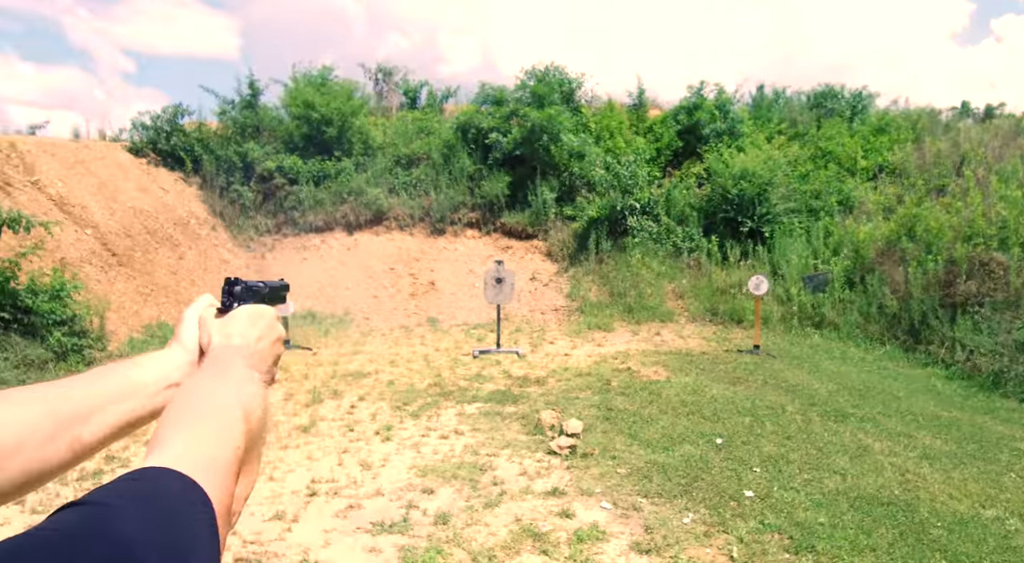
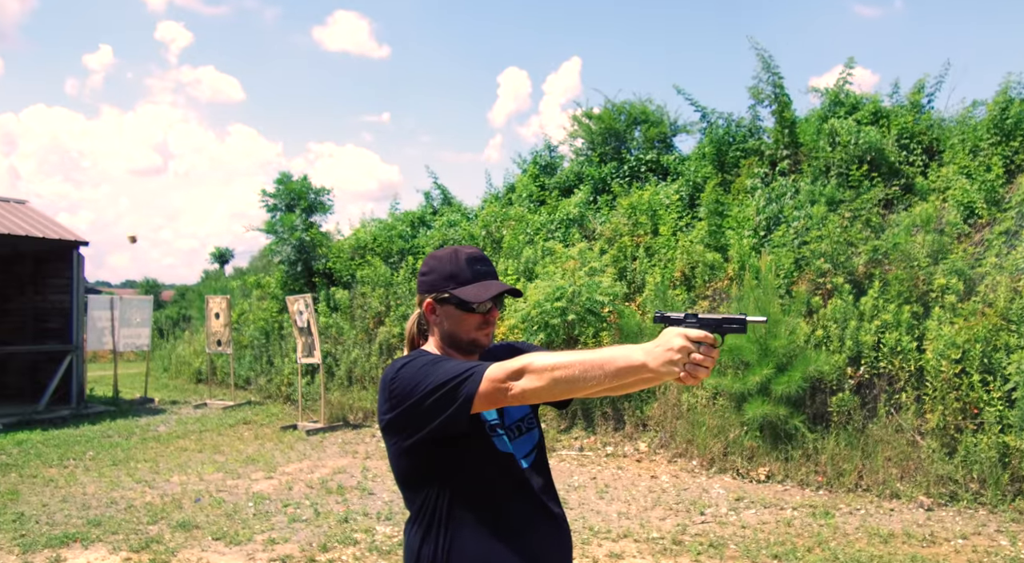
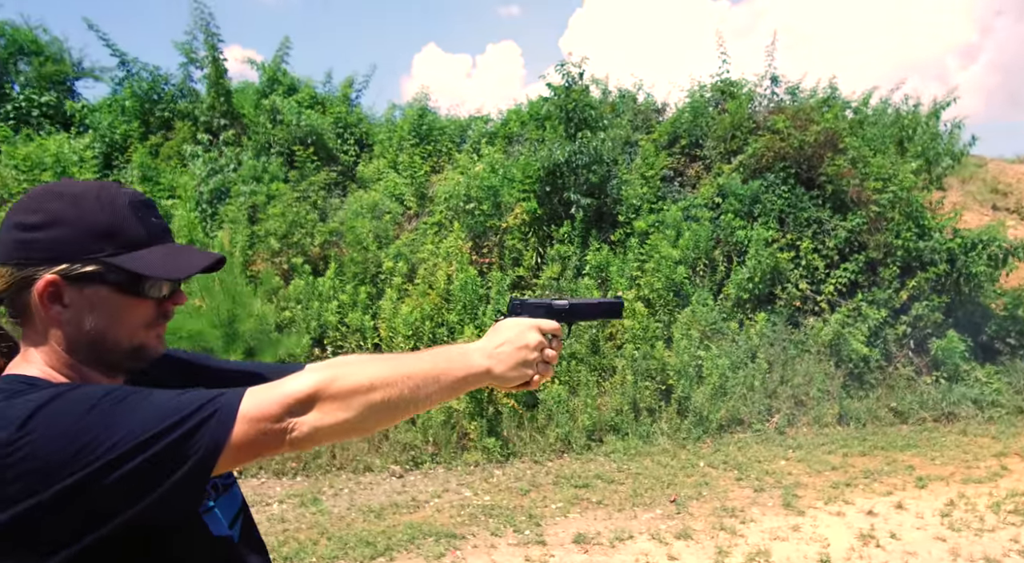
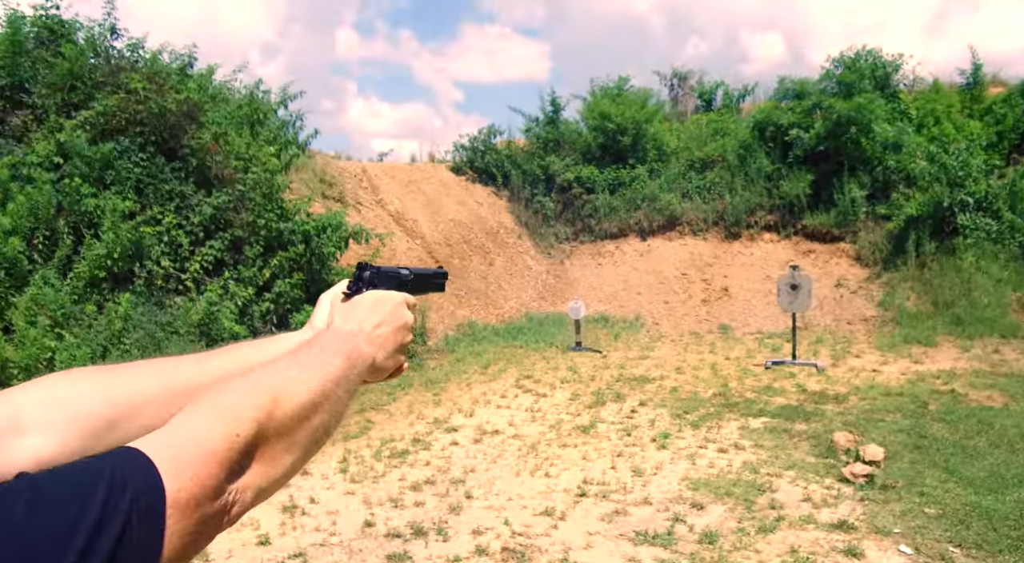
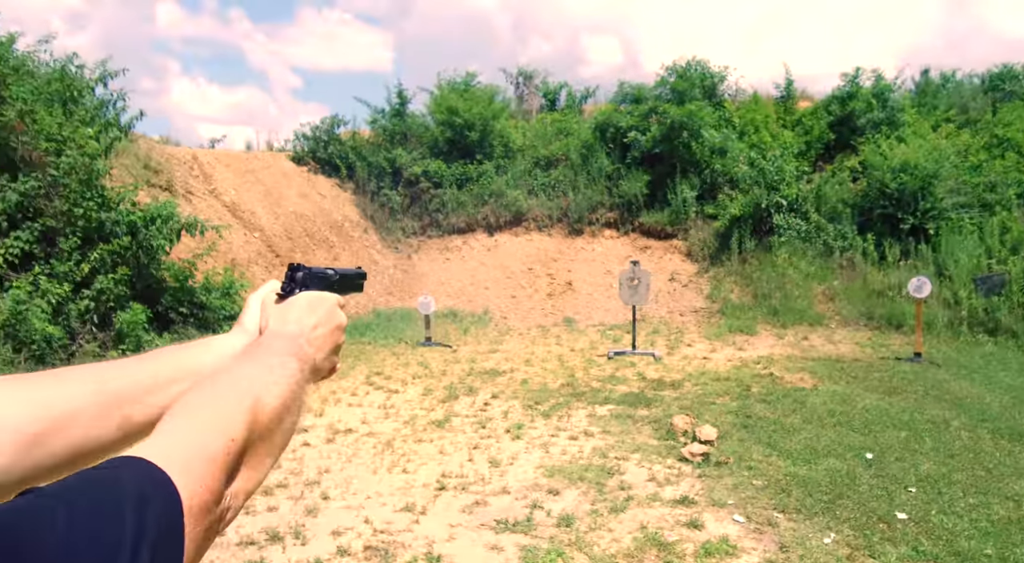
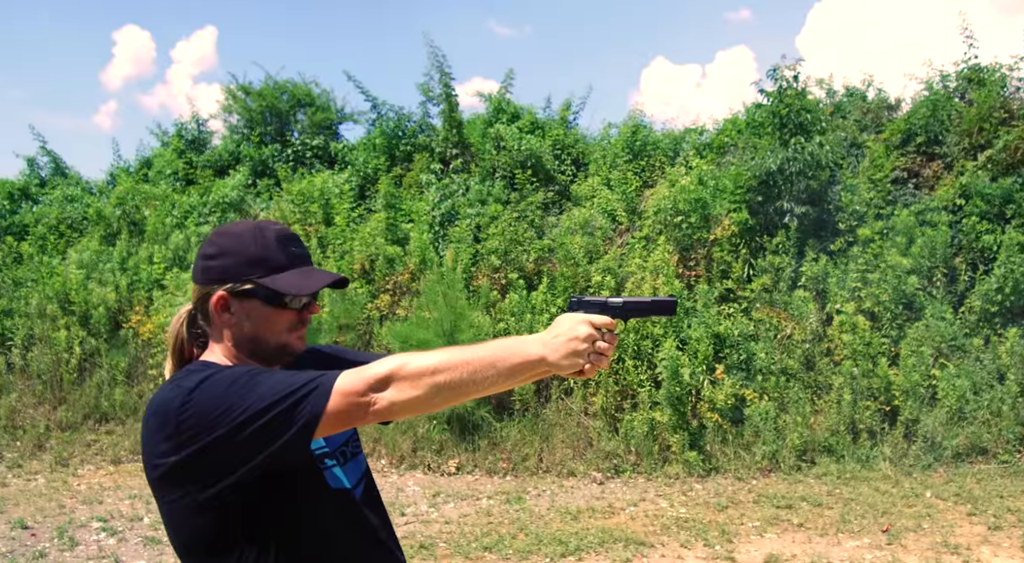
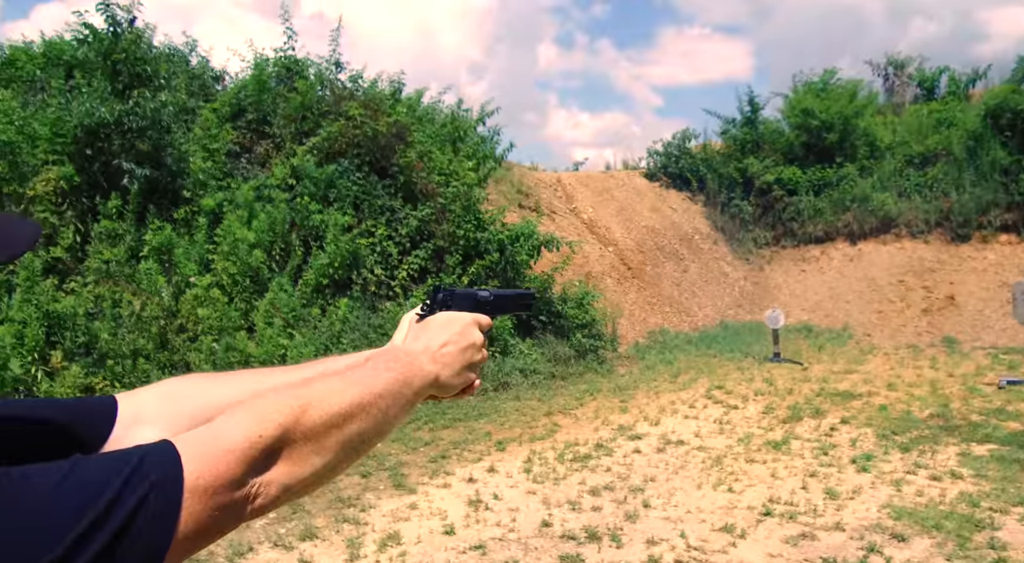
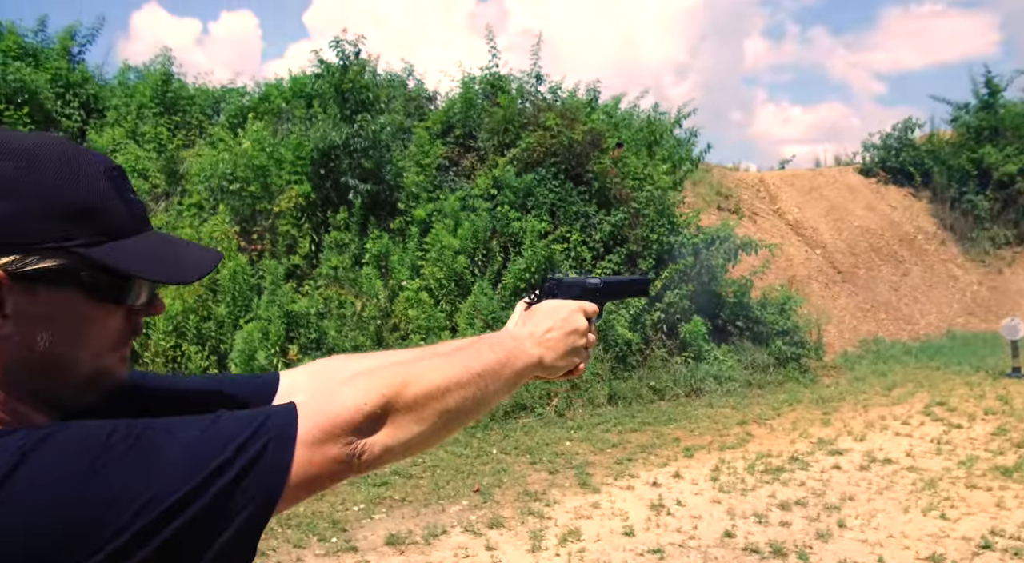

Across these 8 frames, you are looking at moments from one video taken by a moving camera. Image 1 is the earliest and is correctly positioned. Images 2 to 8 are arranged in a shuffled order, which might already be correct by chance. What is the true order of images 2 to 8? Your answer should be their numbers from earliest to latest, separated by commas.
5, 4, 7, 8, 3, 6, 2
